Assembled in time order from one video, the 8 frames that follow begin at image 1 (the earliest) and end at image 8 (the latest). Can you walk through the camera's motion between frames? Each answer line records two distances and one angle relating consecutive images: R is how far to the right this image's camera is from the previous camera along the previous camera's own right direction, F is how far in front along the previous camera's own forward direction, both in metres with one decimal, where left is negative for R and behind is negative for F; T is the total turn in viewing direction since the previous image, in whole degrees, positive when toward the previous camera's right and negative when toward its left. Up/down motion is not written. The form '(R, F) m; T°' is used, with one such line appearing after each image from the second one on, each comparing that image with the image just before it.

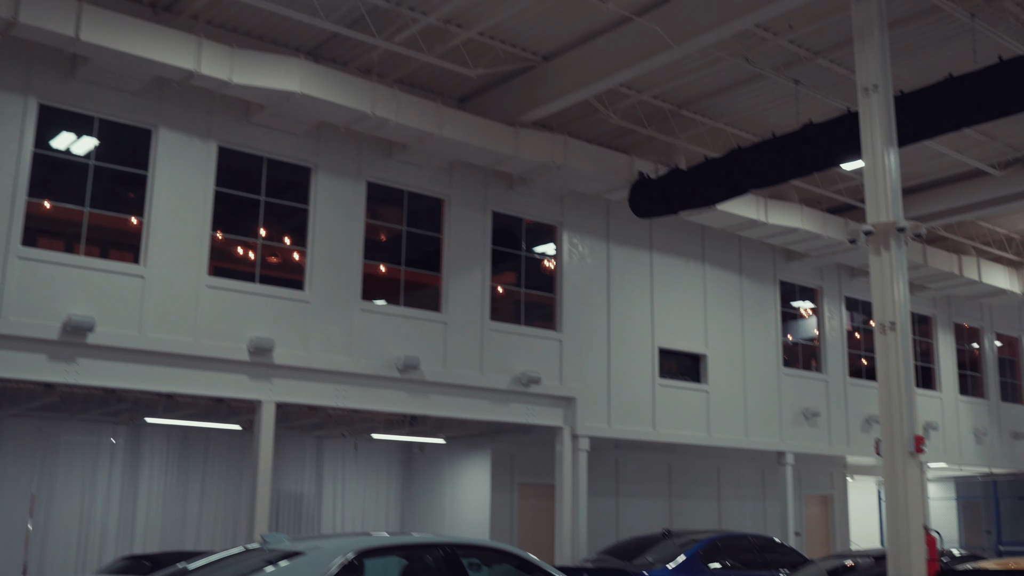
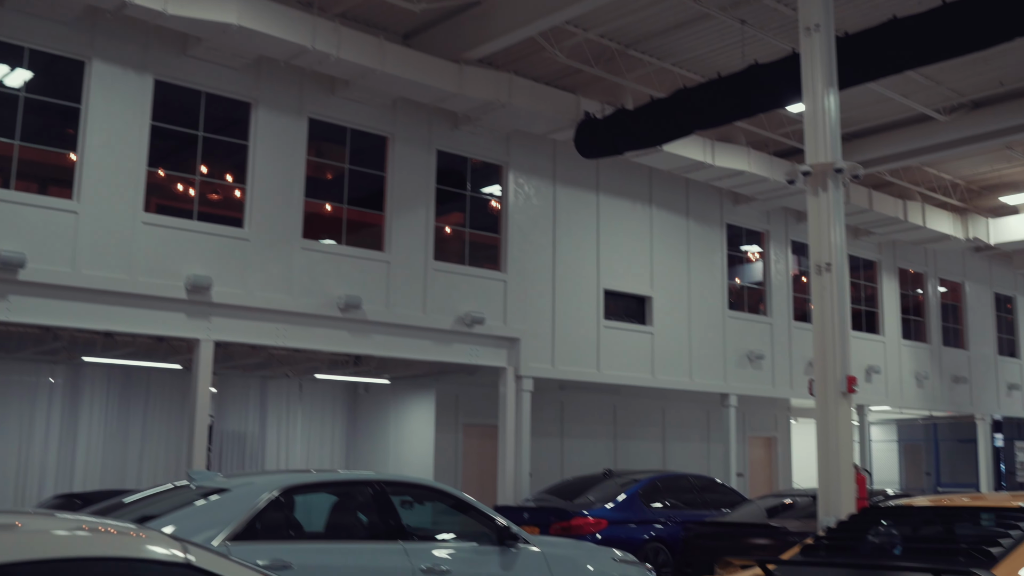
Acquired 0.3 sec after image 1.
(+0.1, +0.1) m; +2°
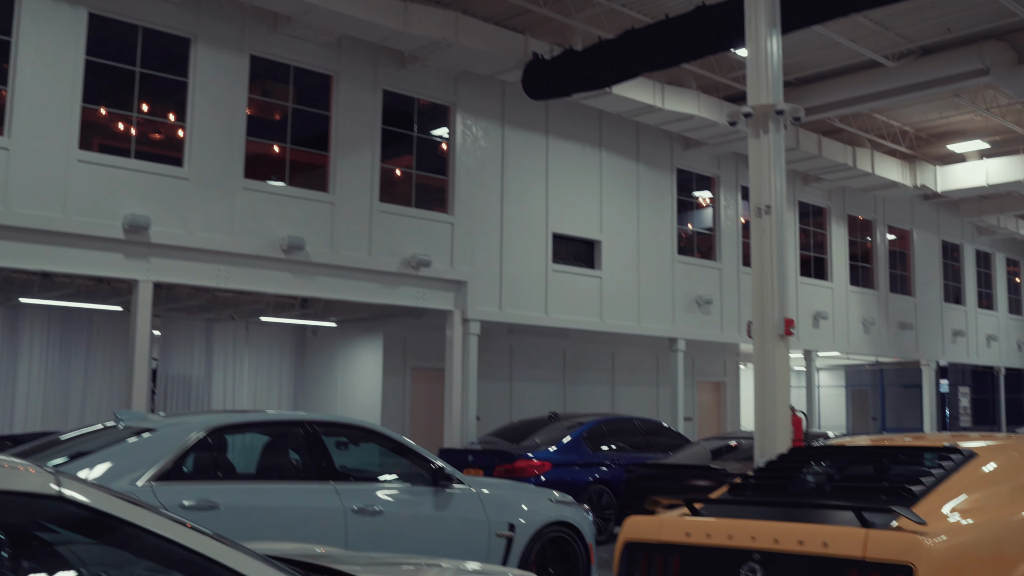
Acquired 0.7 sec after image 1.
(+0.1, +0.1) m; +2°
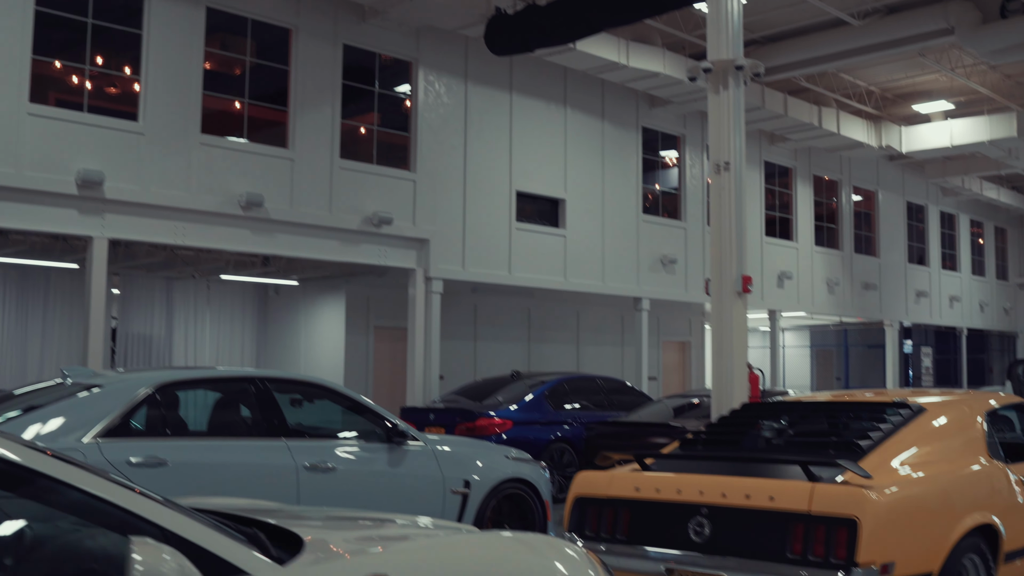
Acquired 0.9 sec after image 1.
(+0.1, +0.1) m; +1°
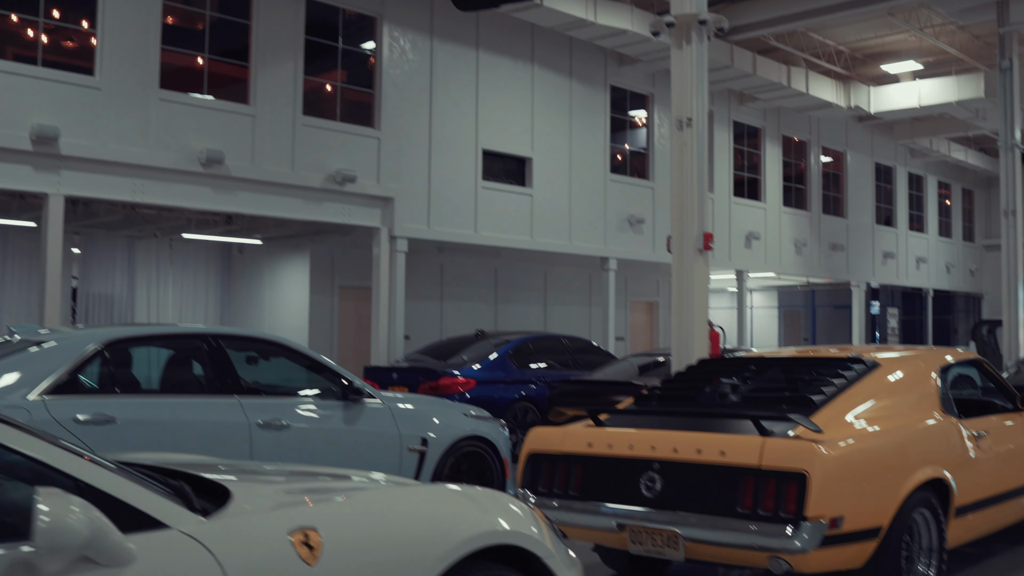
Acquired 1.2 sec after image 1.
(+0.1, +0.1) m; +1°
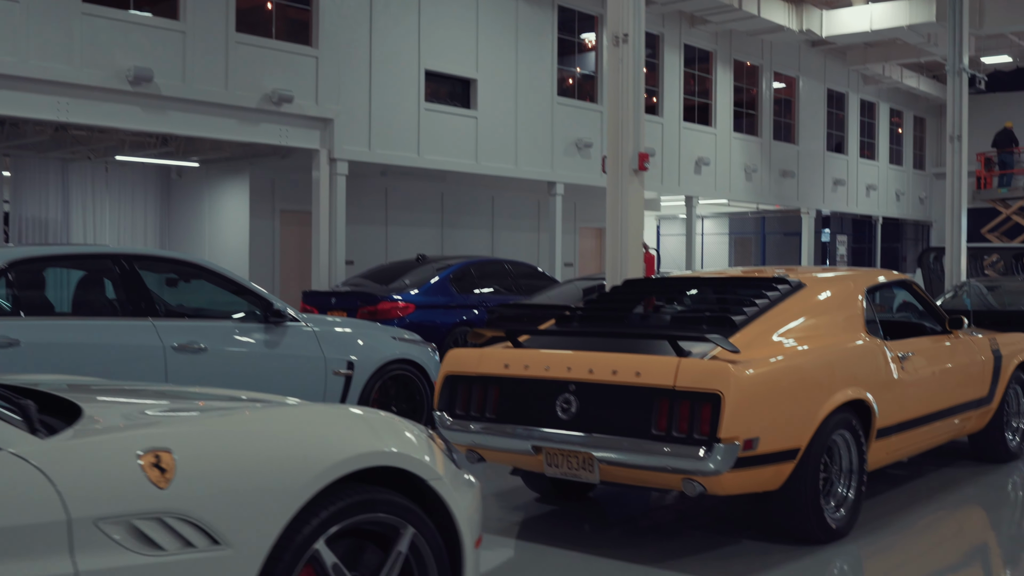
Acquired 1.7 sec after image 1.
(+0.2, +0.2) m; +2°
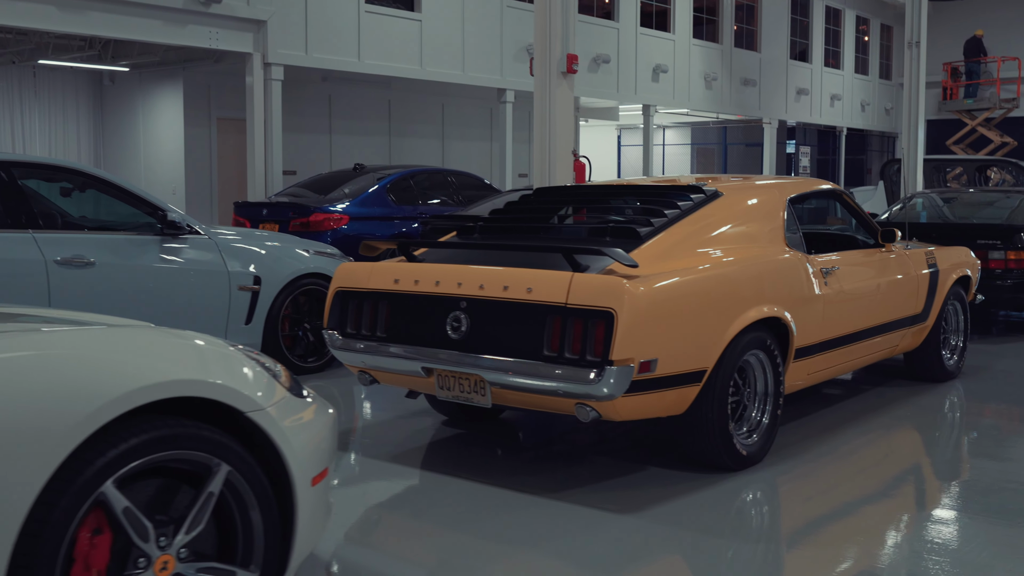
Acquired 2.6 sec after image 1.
(+0.3, +0.3) m; +1°
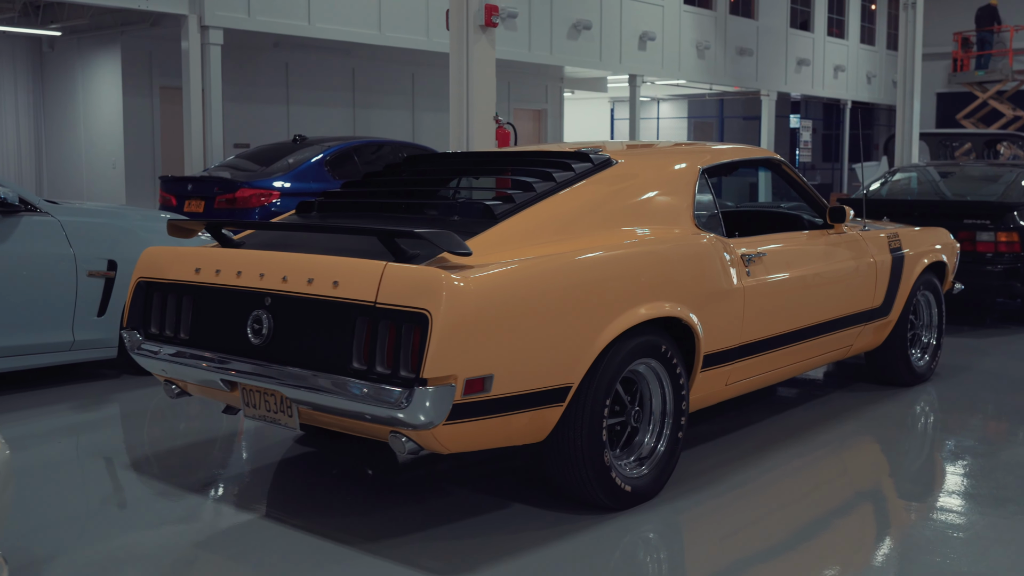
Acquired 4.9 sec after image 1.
(+0.6, +0.9) m; -1°
